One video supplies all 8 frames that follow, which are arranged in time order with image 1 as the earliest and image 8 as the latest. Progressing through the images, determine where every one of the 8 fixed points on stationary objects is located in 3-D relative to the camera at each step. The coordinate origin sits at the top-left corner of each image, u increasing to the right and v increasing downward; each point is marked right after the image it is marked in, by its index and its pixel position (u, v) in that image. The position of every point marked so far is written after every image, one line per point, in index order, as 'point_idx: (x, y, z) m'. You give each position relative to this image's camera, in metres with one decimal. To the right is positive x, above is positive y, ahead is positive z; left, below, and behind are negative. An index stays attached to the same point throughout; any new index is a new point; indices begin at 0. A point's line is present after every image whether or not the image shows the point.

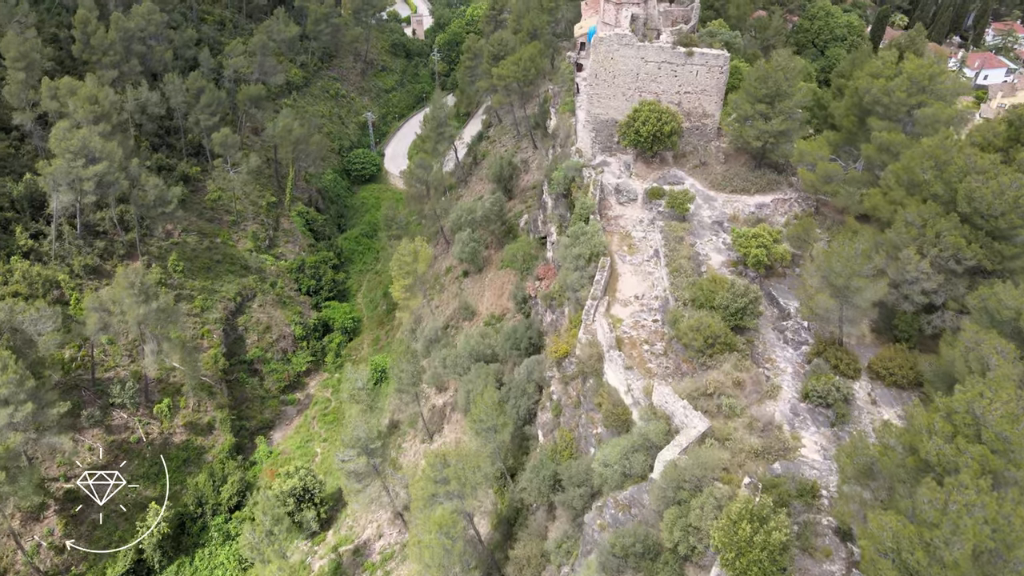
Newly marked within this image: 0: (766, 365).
0: (+6.4, -2.0, +17.5) m
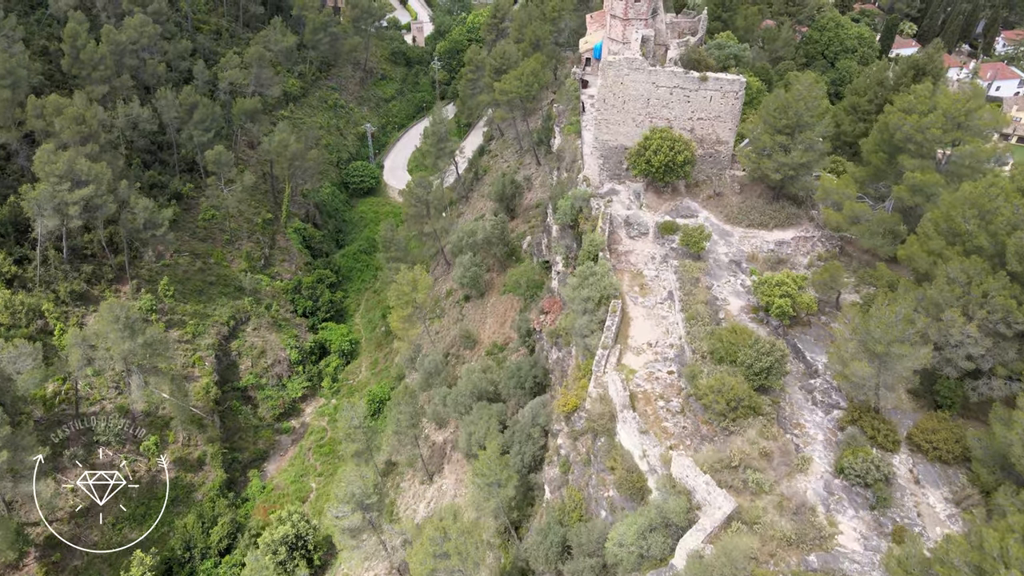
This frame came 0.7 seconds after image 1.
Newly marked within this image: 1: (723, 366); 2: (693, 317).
0: (+6.6, -3.3, +16.1) m
1: (+5.5, -2.0, +17.9) m
2: (+5.2, -0.9, +19.8) m
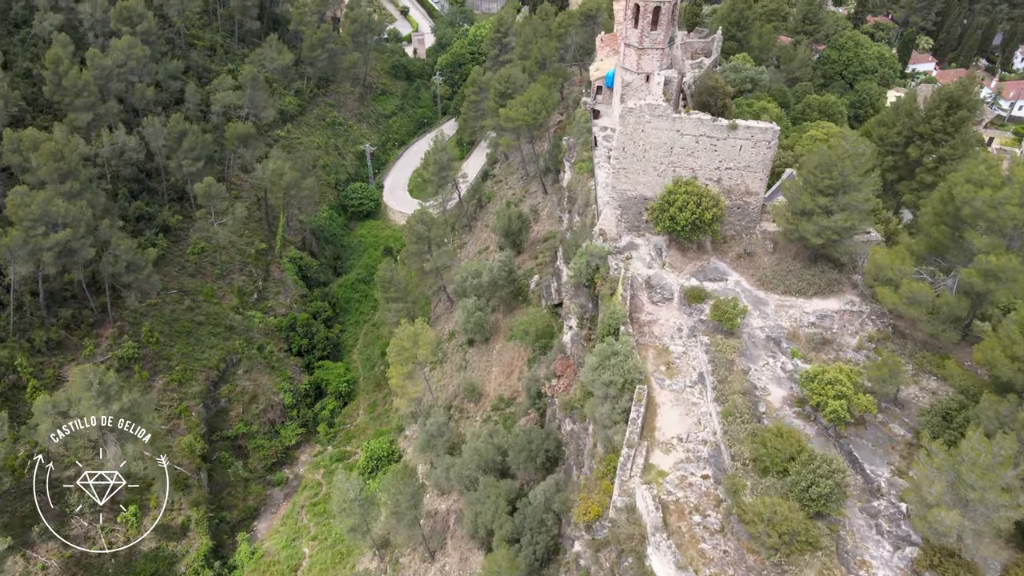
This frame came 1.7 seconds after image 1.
0: (+6.9, -5.6, +13.8) m
1: (+5.8, -4.3, +15.6) m
2: (+5.5, -3.1, +17.5) m
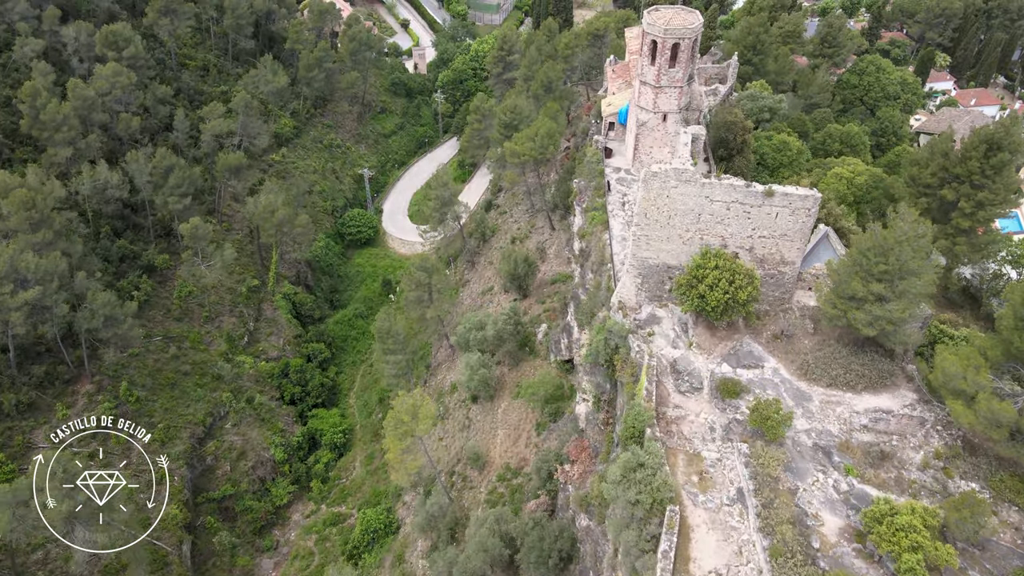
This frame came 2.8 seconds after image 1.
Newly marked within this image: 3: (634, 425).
0: (+7.2, -8.2, +11.3) m
1: (+6.1, -6.9, +13.2) m
2: (+5.8, -5.7, +15.1) m
3: (+3.3, -3.6, +18.6) m
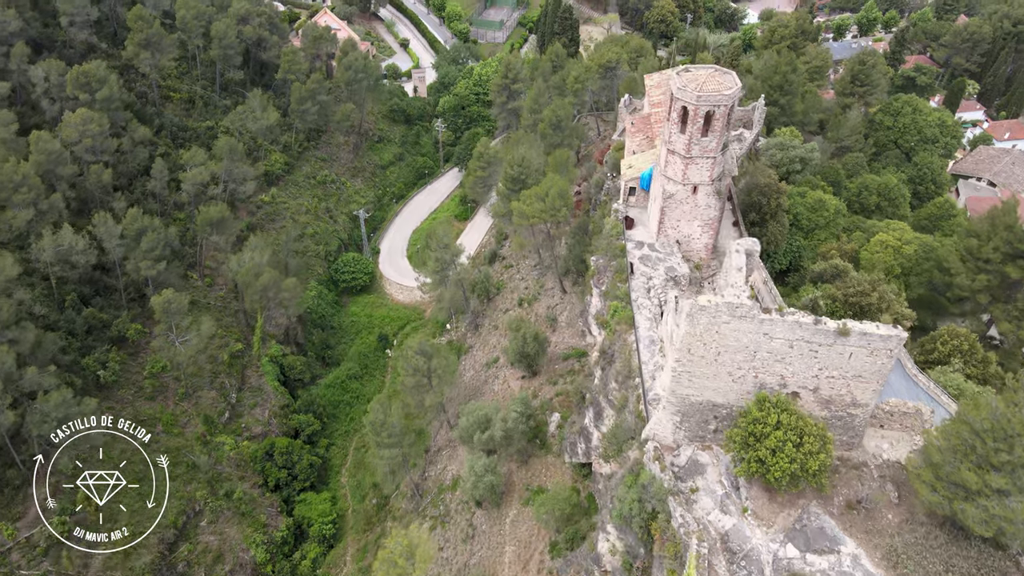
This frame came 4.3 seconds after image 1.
0: (+7.6, -12.1, +7.5) m
1: (+6.5, -10.7, +9.3) m
2: (+6.2, -9.6, +11.2) m
3: (+3.7, -7.5, +14.8) m
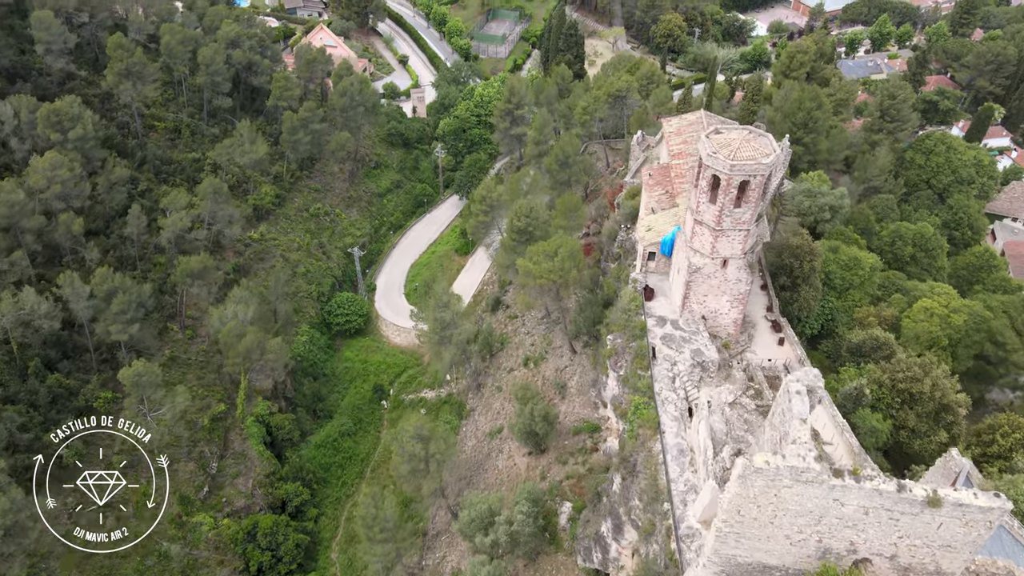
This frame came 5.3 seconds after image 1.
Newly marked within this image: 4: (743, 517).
0: (+7.8, -15.2, +4.3) m
1: (+6.7, -13.9, +6.1) m
2: (+6.5, -12.7, +8.1) m
3: (+3.9, -10.7, +11.6) m
4: (+5.0, -4.9, +14.9) m
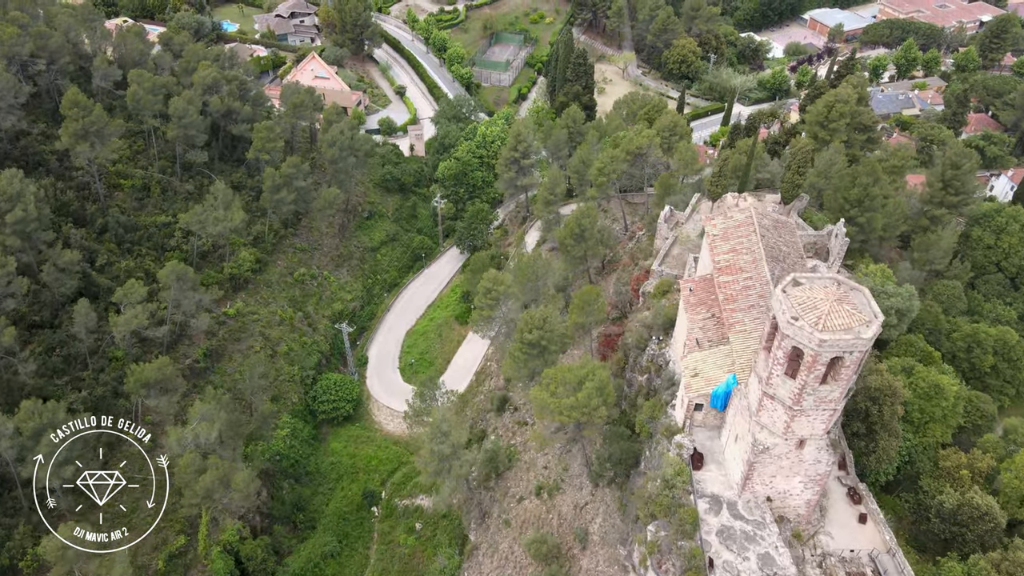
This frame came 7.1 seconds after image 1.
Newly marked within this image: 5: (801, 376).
0: (+8.2, -20.5, -1.4) m
1: (+7.1, -19.2, +0.4) m
2: (+6.9, -18.1, +2.3) m
3: (+4.3, -16.0, +5.9) m
4: (+5.4, -10.3, +9.2) m
5: (+7.7, -2.3, +18.4) m
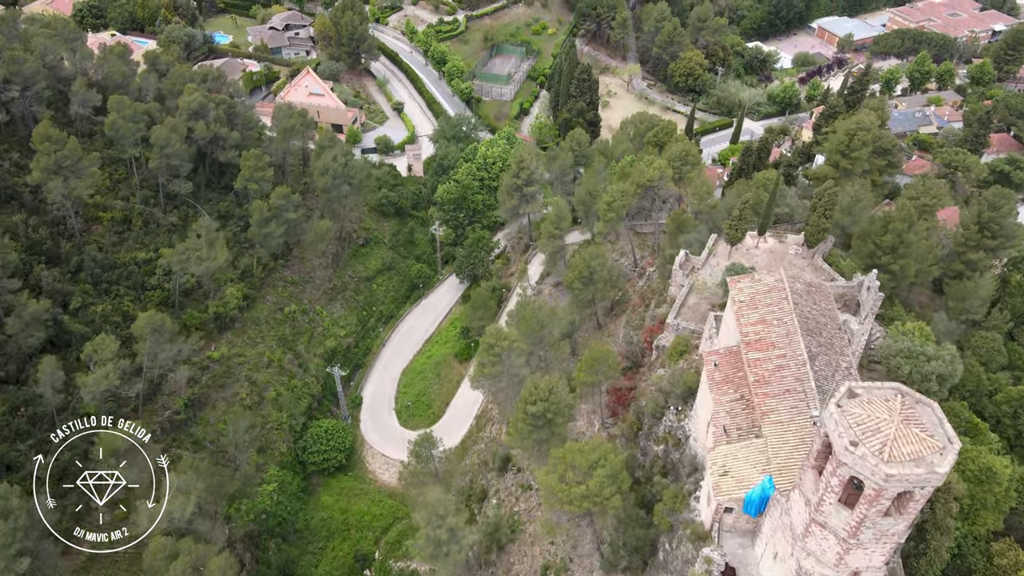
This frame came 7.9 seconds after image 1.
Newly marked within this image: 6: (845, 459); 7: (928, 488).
0: (+8.3, -23.1, -4.3) m
1: (+7.3, -21.8, -2.4) m
2: (+7.0, -20.7, -0.5) m
3: (+4.5, -18.6, +3.1) m
4: (+5.5, -12.9, +6.4) m
5: (+7.8, -4.9, +15.5) m
6: (+7.3, -3.7, +15.2) m
7: (+8.9, -4.3, +14.8) m
